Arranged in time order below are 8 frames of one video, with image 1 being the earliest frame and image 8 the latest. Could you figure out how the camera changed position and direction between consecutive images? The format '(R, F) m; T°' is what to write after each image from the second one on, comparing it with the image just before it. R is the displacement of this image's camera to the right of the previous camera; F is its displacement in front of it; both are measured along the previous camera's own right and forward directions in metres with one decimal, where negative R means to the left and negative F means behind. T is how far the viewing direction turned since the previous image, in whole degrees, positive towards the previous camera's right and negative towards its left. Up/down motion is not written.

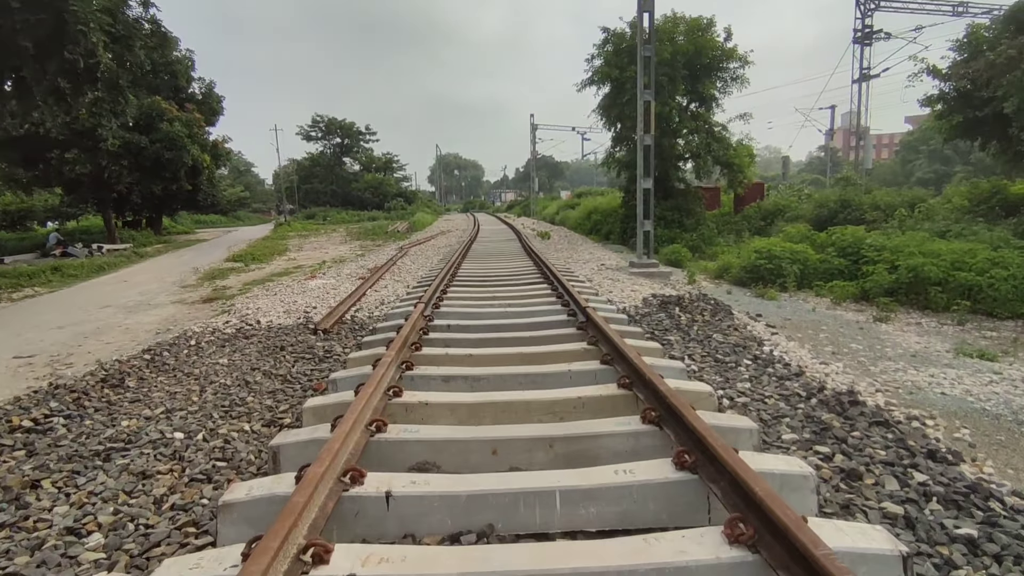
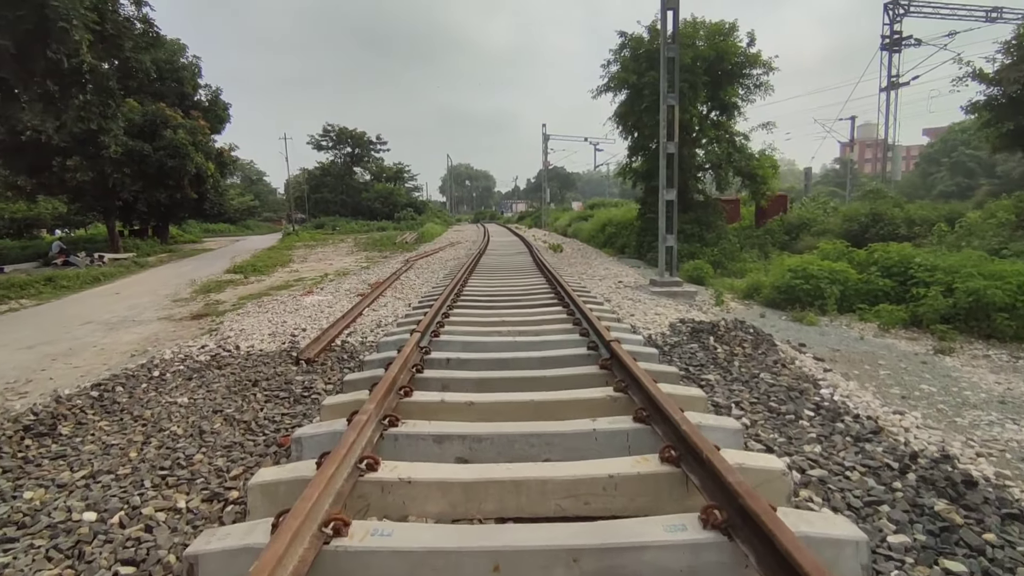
(0.0, +0.8) m; -1°
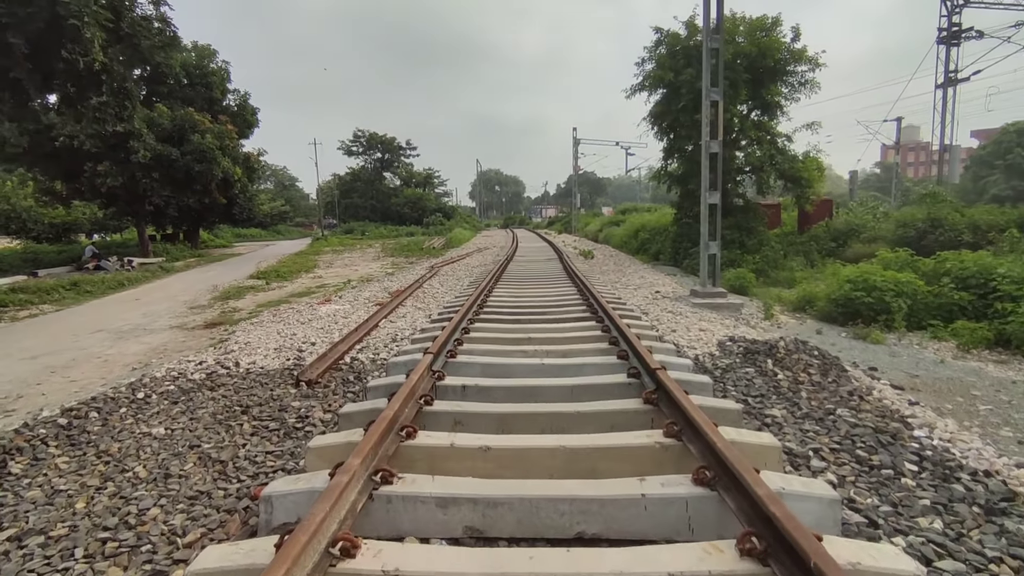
(0.0, +0.6) m; -3°
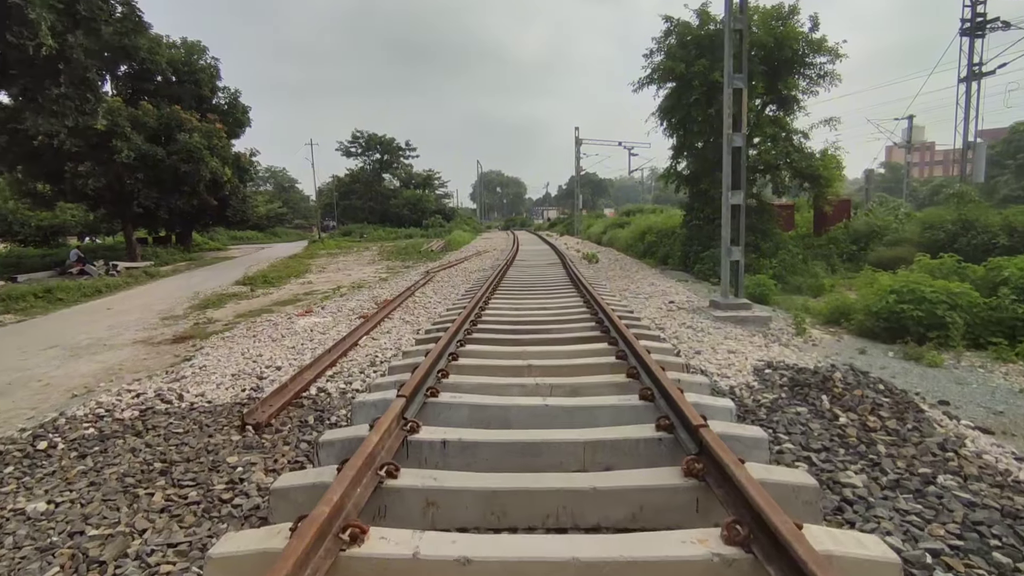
(0.0, +0.9) m; 0°
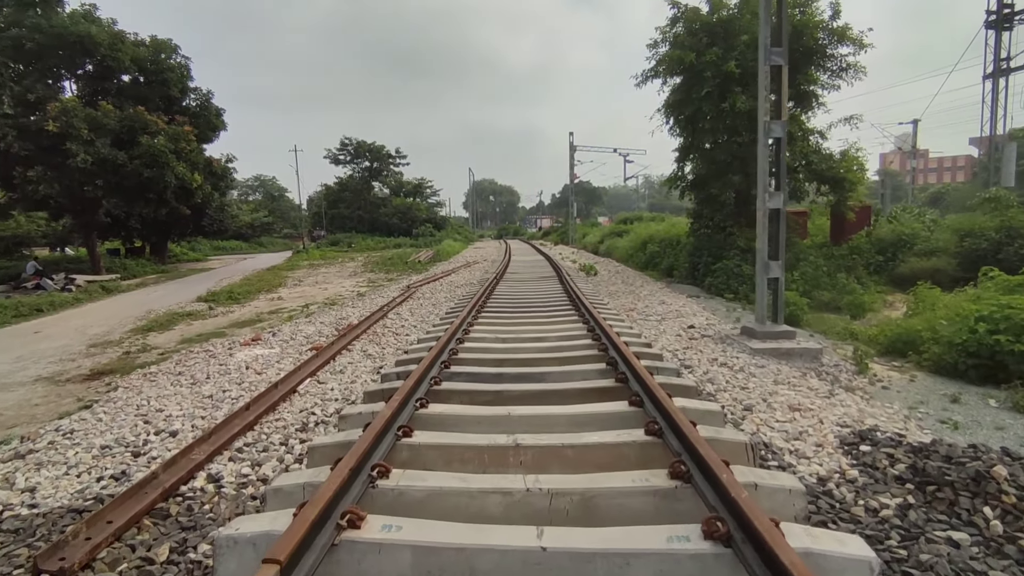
(+0.1, +1.5) m; +1°
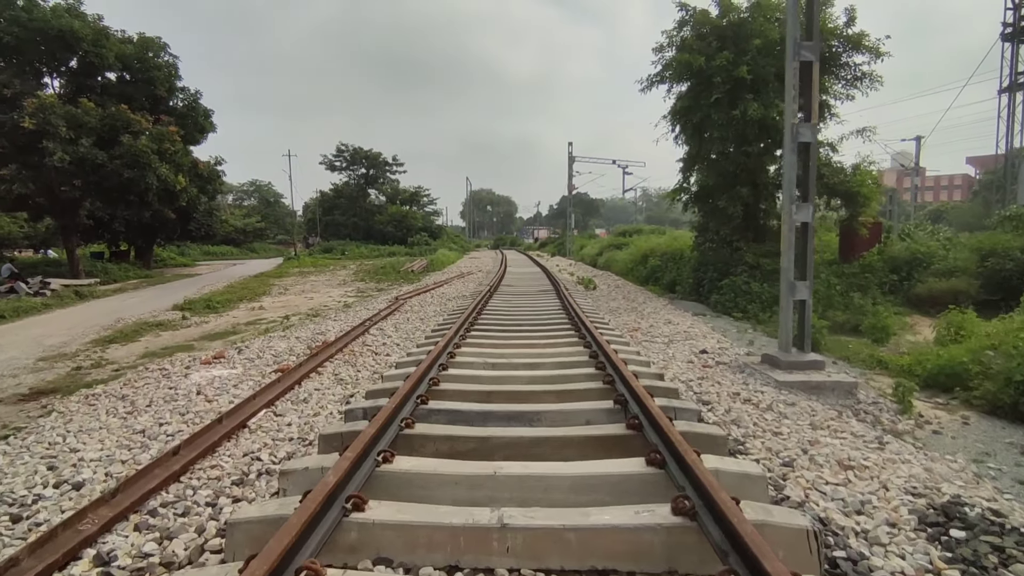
(0.0, +0.7) m; 0°
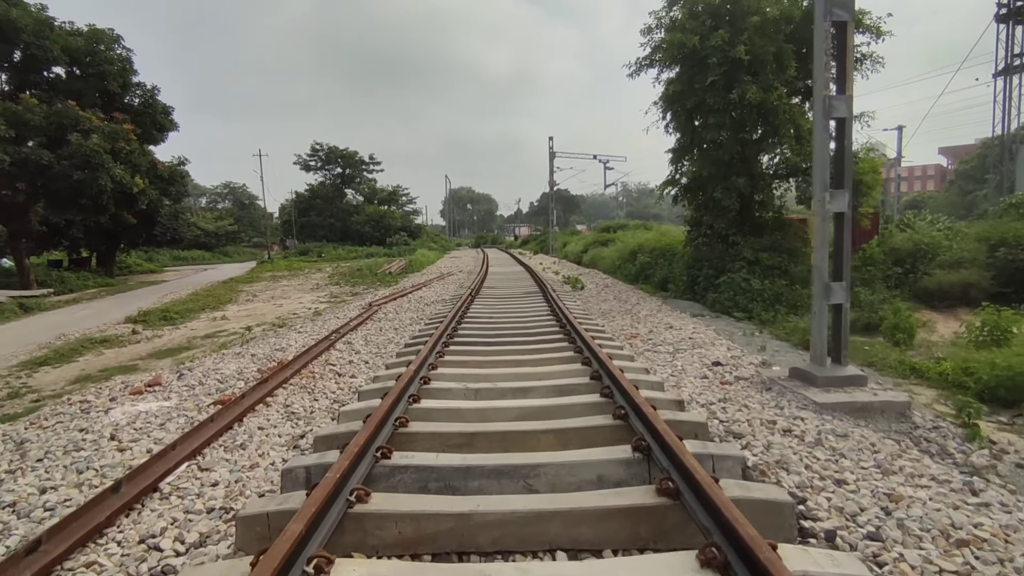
(0.0, +0.9) m; +2°
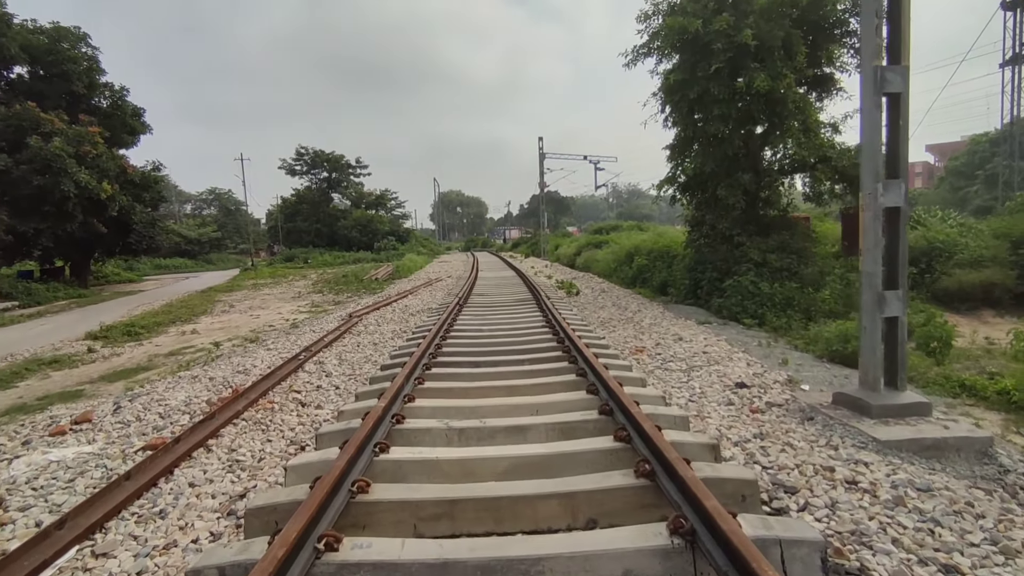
(0.0, +0.8) m; +1°
